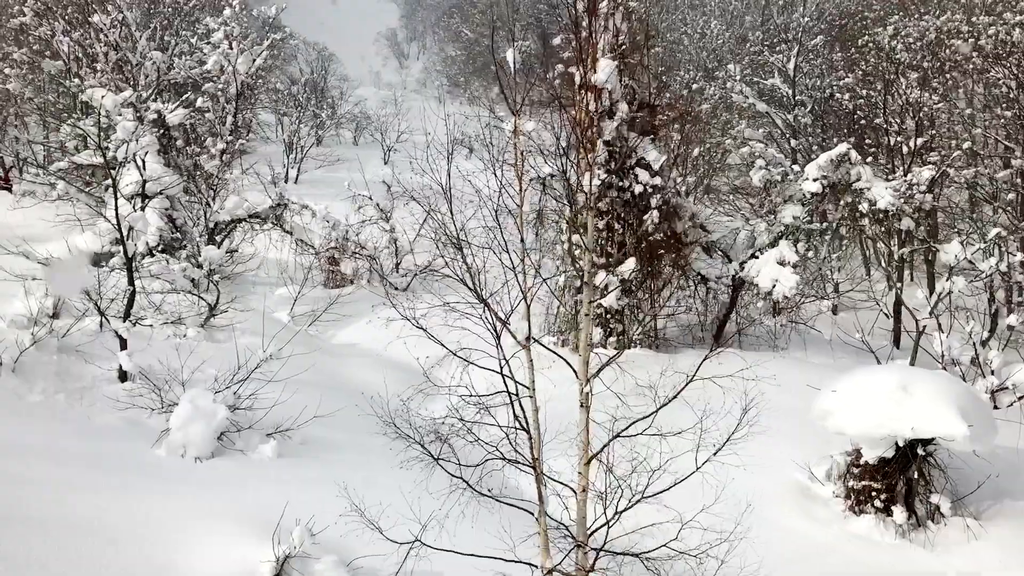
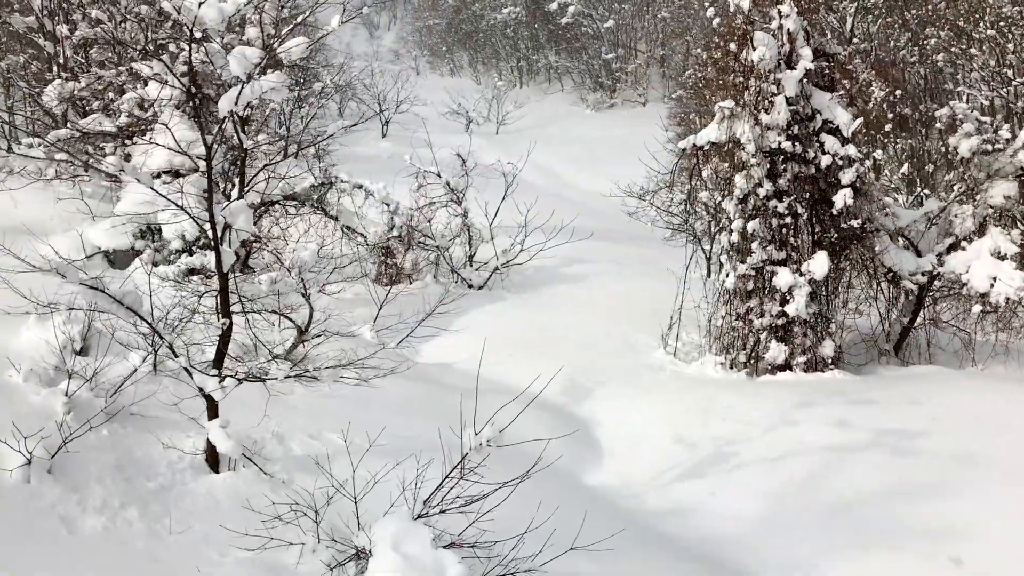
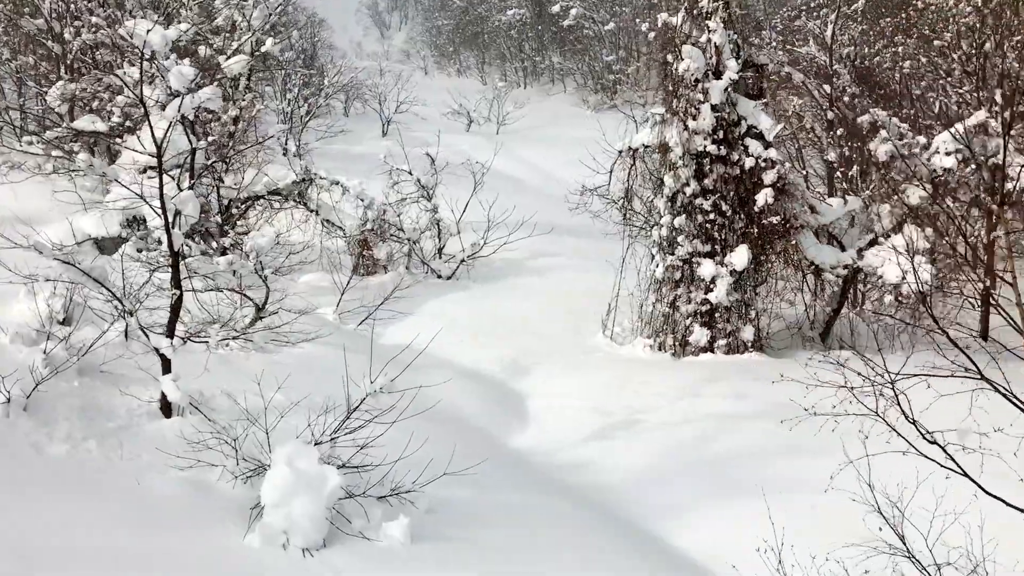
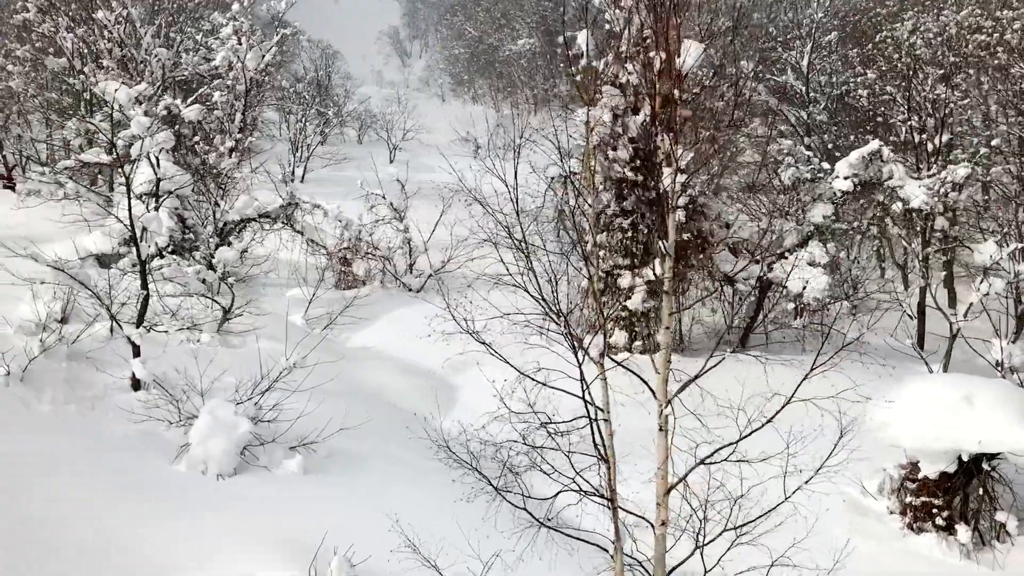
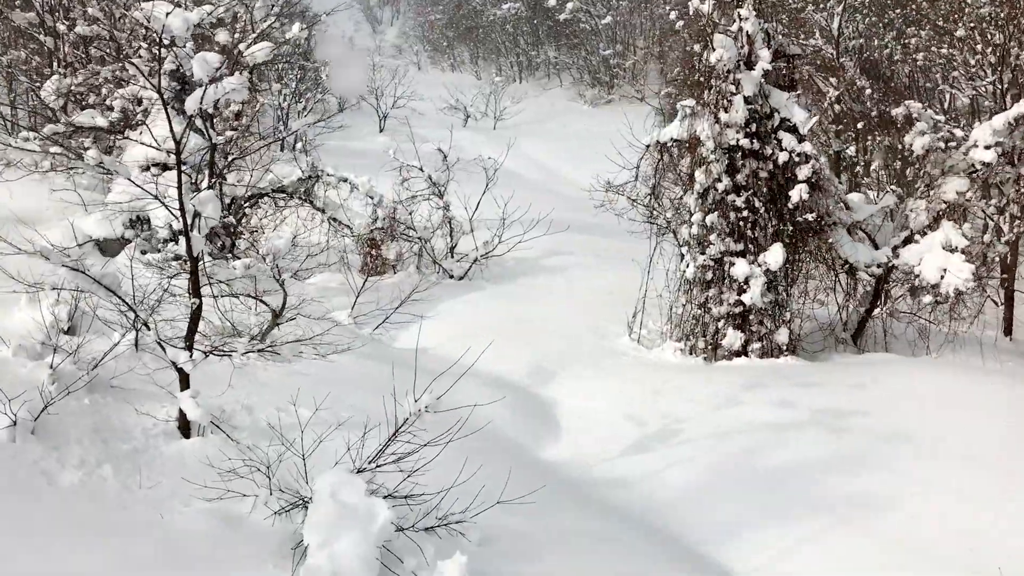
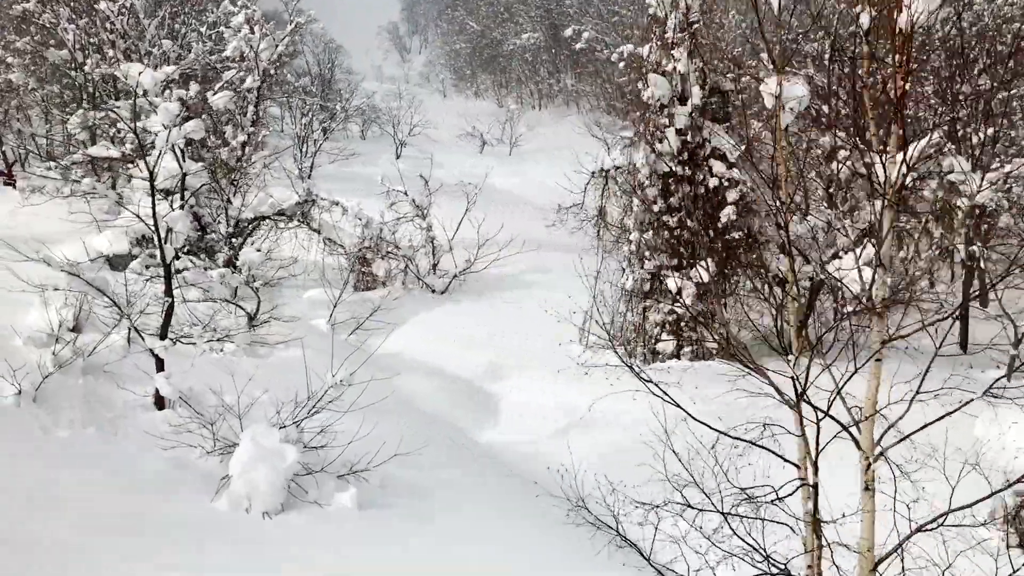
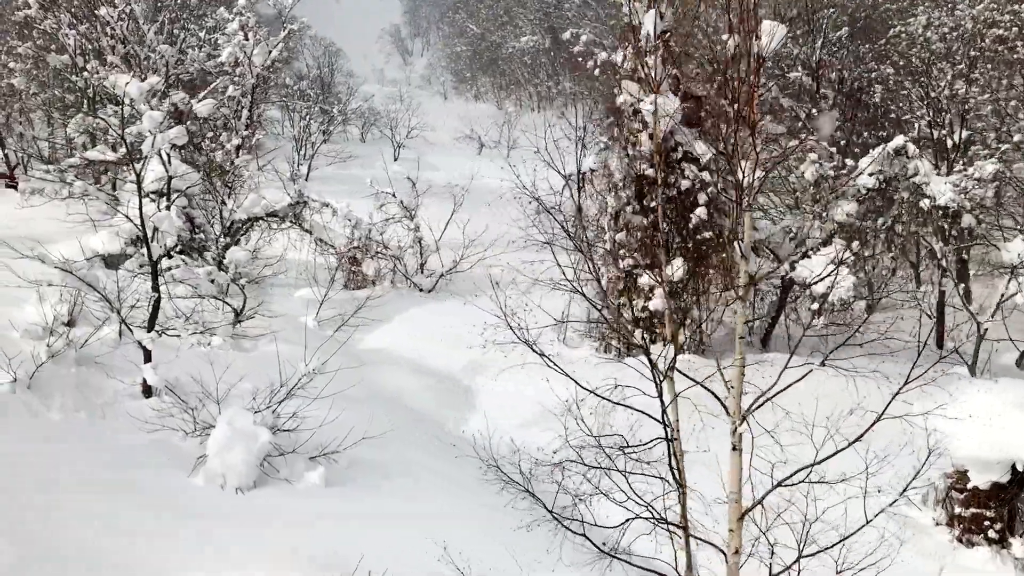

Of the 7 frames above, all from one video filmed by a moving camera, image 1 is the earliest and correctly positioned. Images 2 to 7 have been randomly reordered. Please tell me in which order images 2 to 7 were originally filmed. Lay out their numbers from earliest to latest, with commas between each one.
4, 7, 6, 3, 5, 2
